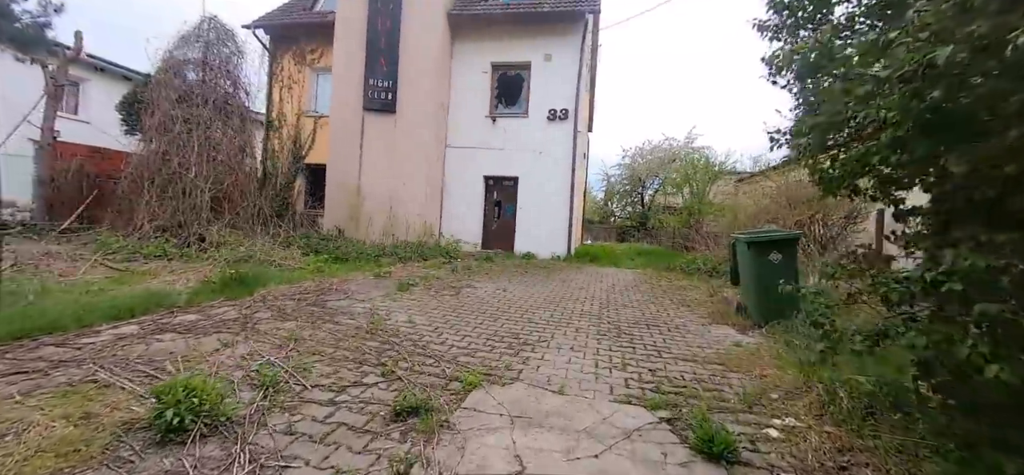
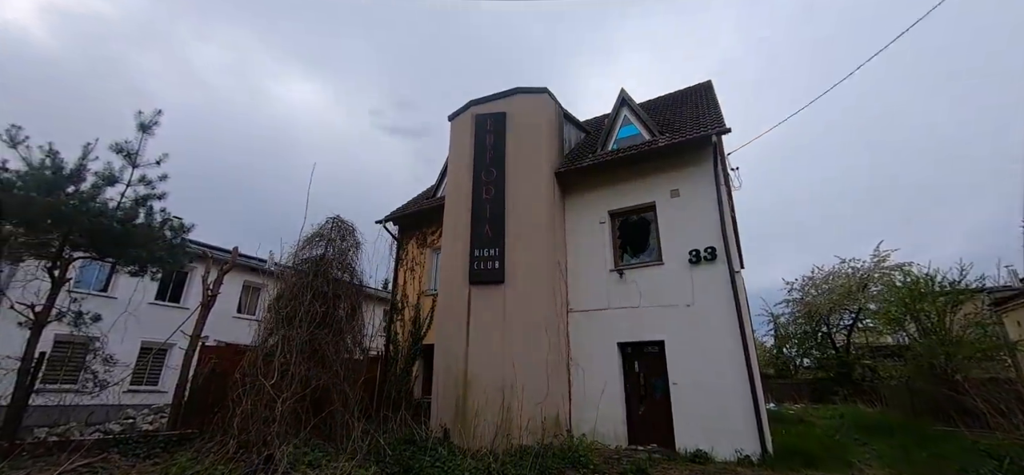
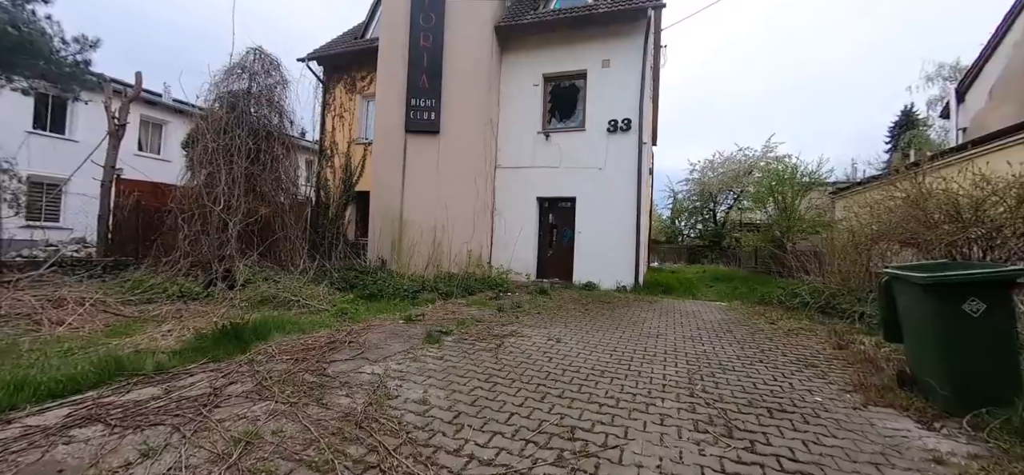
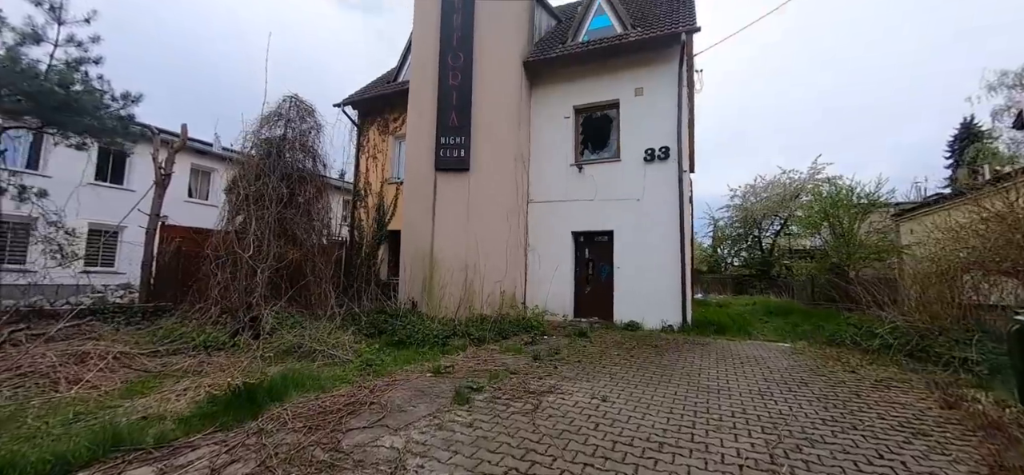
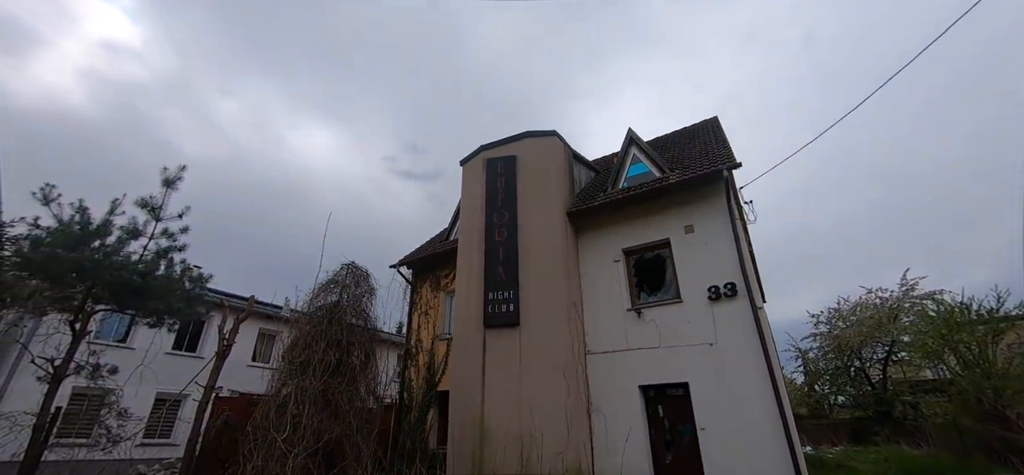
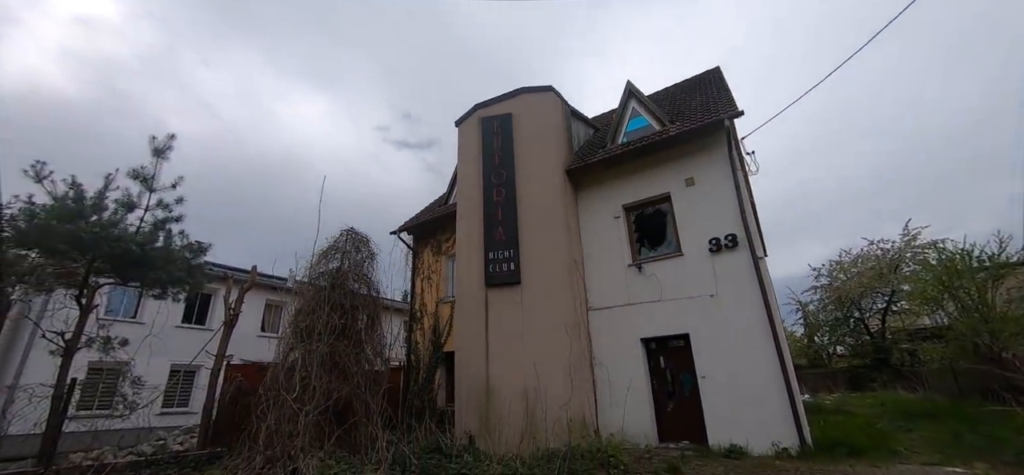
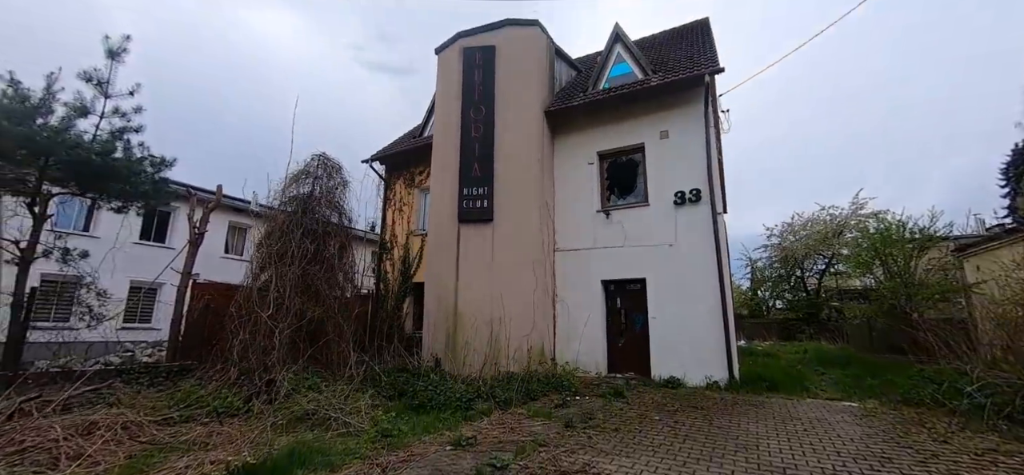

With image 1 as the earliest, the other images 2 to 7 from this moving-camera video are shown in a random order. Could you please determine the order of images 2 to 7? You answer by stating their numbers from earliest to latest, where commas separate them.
3, 4, 7, 2, 5, 6
